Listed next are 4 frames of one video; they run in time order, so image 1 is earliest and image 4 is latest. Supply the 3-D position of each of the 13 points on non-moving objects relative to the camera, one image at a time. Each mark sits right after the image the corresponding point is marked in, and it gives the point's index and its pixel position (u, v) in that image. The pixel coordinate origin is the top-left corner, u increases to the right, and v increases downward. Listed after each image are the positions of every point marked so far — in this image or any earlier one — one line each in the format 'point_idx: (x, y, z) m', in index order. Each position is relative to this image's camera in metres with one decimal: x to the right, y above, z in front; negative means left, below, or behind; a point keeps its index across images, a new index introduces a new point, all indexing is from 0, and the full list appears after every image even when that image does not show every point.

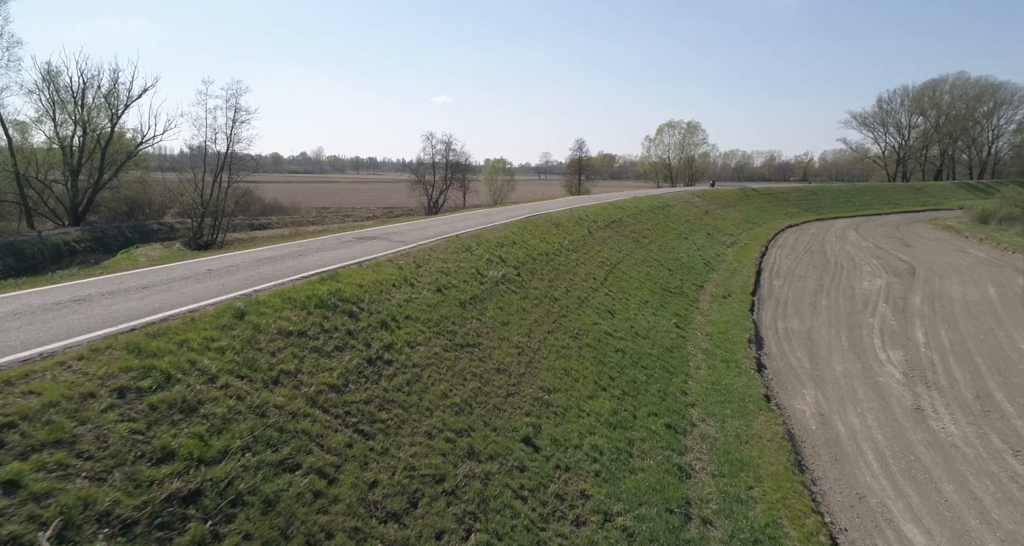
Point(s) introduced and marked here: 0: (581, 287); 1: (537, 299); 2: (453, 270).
0: (+2.1, -0.4, +18.5) m
1: (+0.6, -0.7, +15.4) m
2: (-1.4, +0.1, +13.6) m
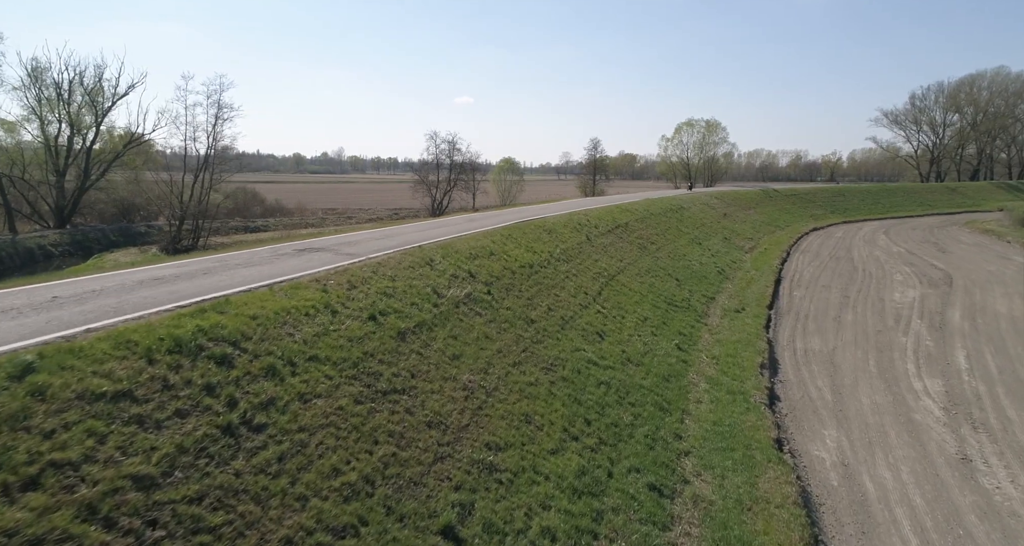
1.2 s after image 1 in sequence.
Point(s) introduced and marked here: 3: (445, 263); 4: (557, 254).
0: (+1.5, -0.9, +16.3) m
1: (-0.1, -1.1, +13.1) m
2: (-2.2, -0.3, +11.5) m
3: (-1.6, +0.2, +14.1) m
4: (+1.5, +0.6, +19.6) m
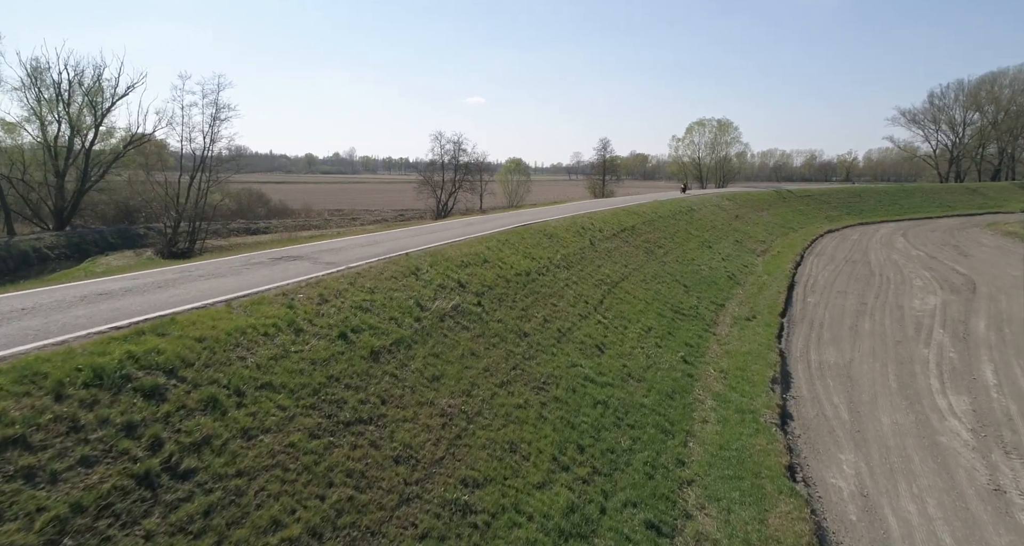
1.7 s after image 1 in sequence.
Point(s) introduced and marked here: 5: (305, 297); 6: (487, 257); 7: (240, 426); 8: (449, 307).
0: (+1.3, -1.1, +15.3) m
1: (-0.3, -1.3, +12.2) m
2: (-2.4, -0.6, +10.6) m
3: (-1.8, 0.0, +13.2) m
4: (+1.4, +0.4, +18.7) m
5: (-3.4, -0.4, +9.7) m
6: (-0.7, +0.4, +15.8) m
7: (-3.0, -1.7, +6.4) m
8: (-1.3, -0.7, +12.1) m
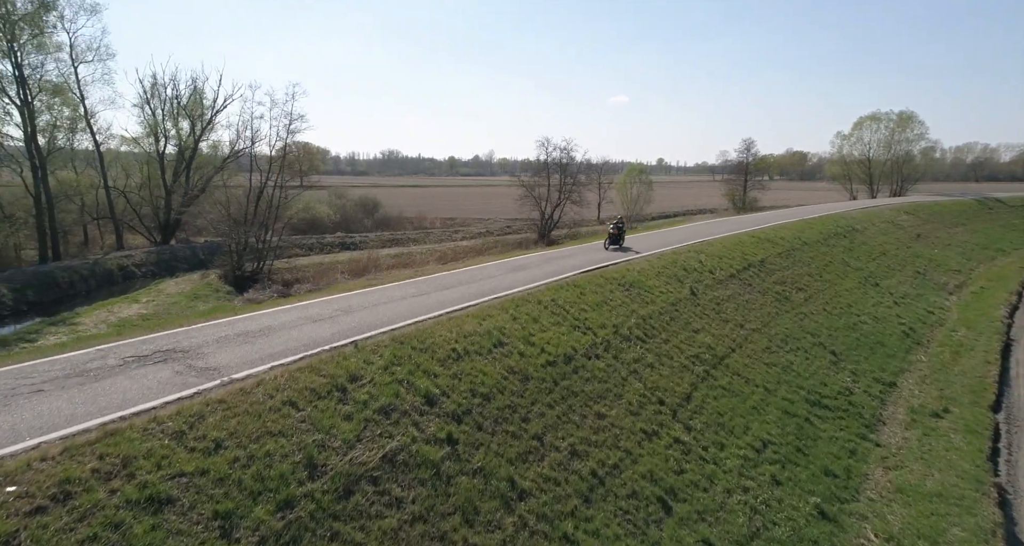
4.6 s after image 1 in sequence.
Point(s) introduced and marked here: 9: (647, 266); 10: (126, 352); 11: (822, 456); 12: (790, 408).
0: (+1.7, -2.7, +9.7) m
1: (-0.7, -2.9, +7.0) m
2: (-3.1, -2.1, +6.0) m
3: (-1.9, -1.5, +8.3) m
4: (+2.5, -1.2, +12.9) m
5: (-4.3, -1.9, +5.2) m
6: (-0.2, -1.2, +10.5) m
7: (-4.6, -3.2, +2.0) m
8: (-1.7, -2.2, +7.1) m
9: (+3.9, +0.2, +16.9) m
10: (-5.3, -1.1, +8.1) m
11: (+6.3, -3.7, +11.9) m
12: (+6.3, -3.0, +13.2) m
